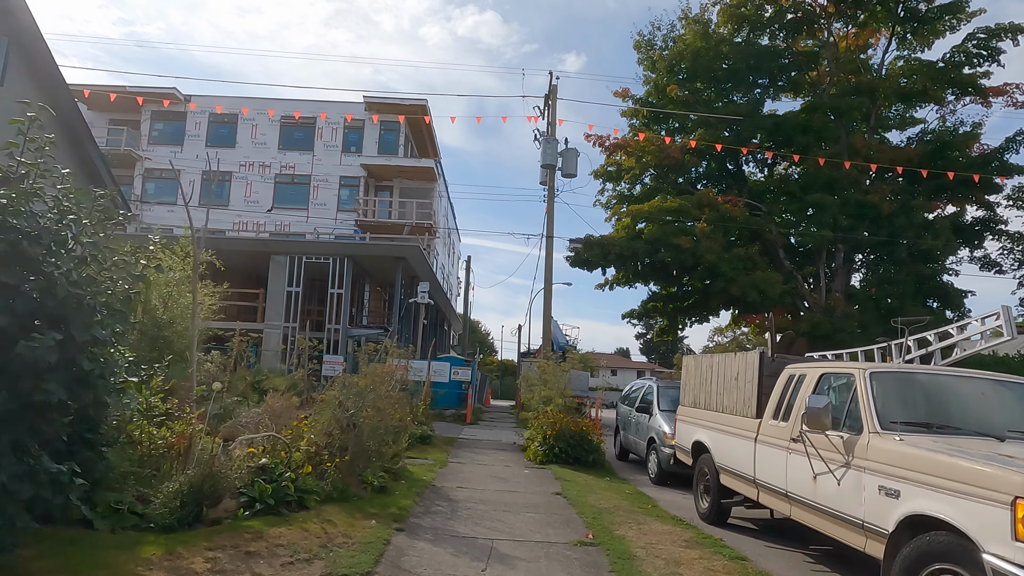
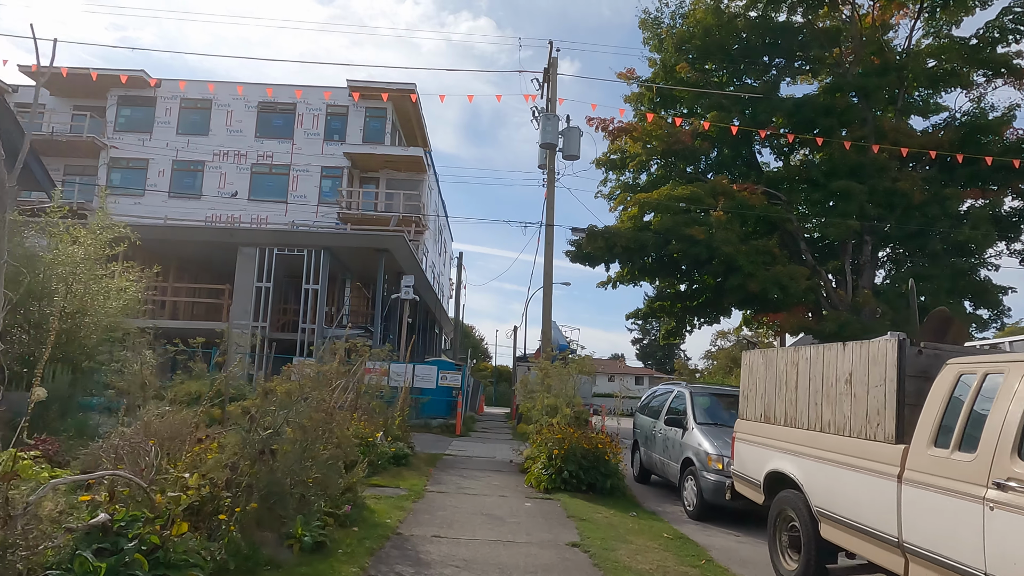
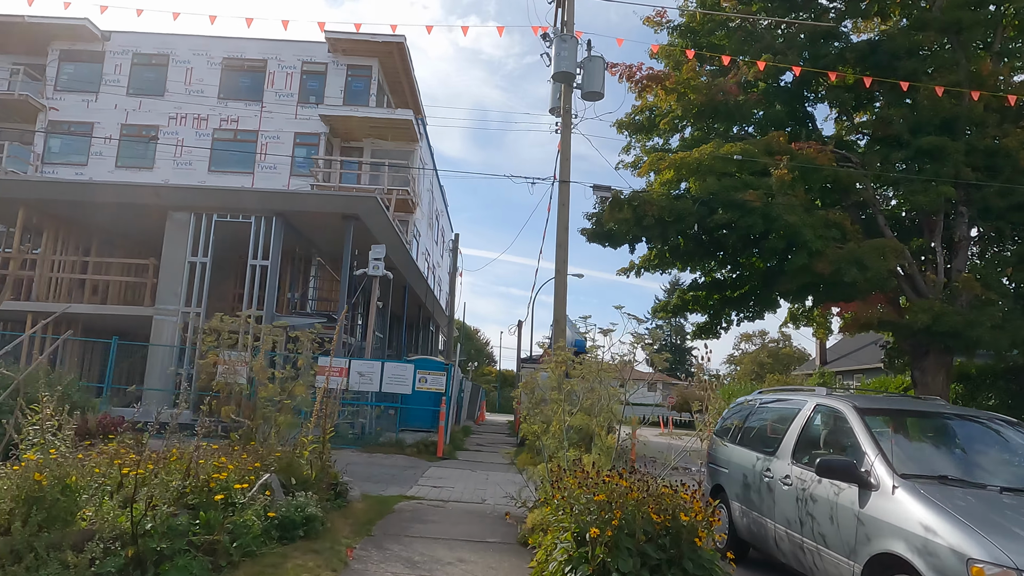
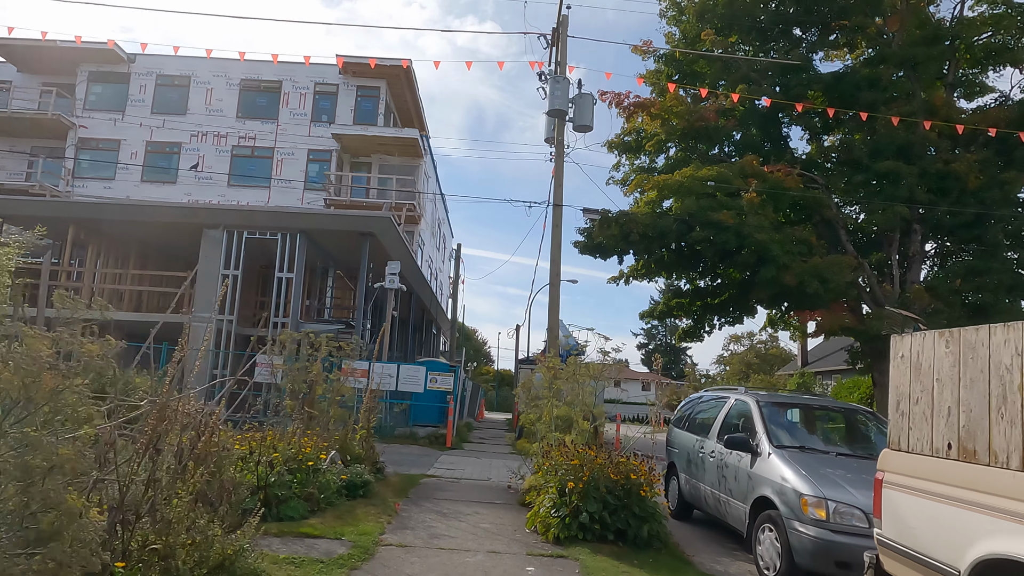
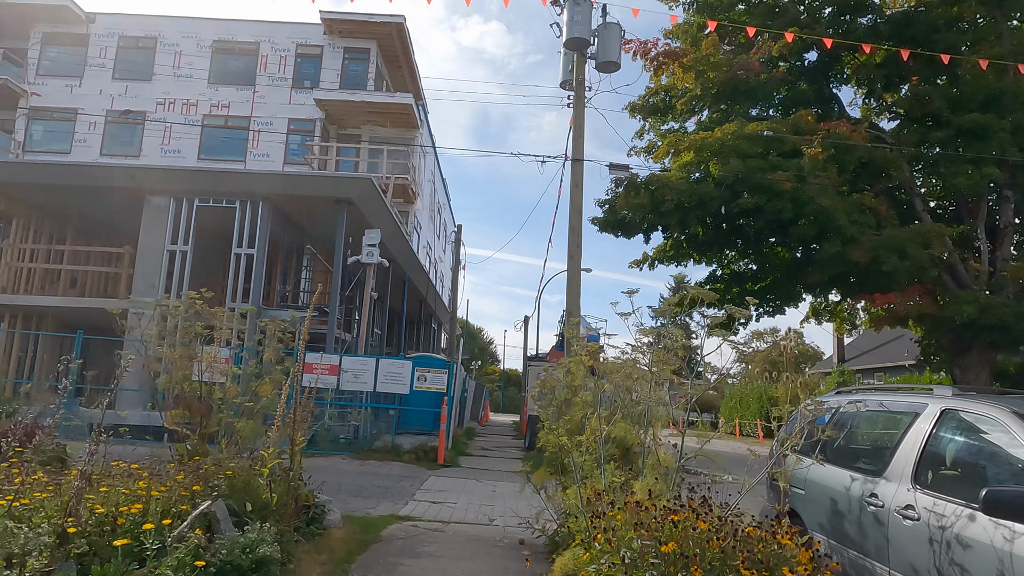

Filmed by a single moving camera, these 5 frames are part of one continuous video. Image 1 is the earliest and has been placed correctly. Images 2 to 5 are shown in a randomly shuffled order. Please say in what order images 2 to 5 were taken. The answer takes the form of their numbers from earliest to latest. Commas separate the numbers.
2, 4, 3, 5
